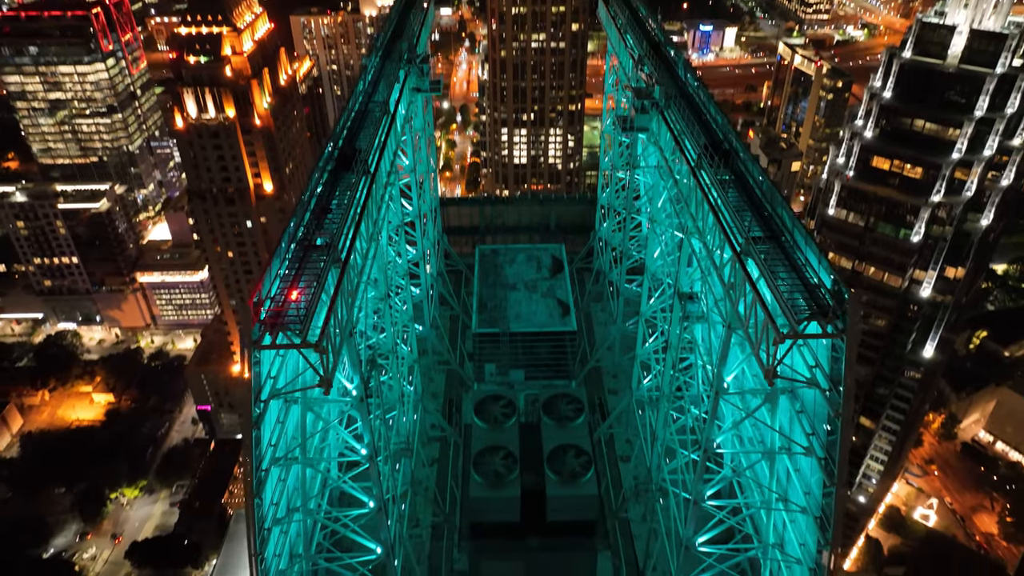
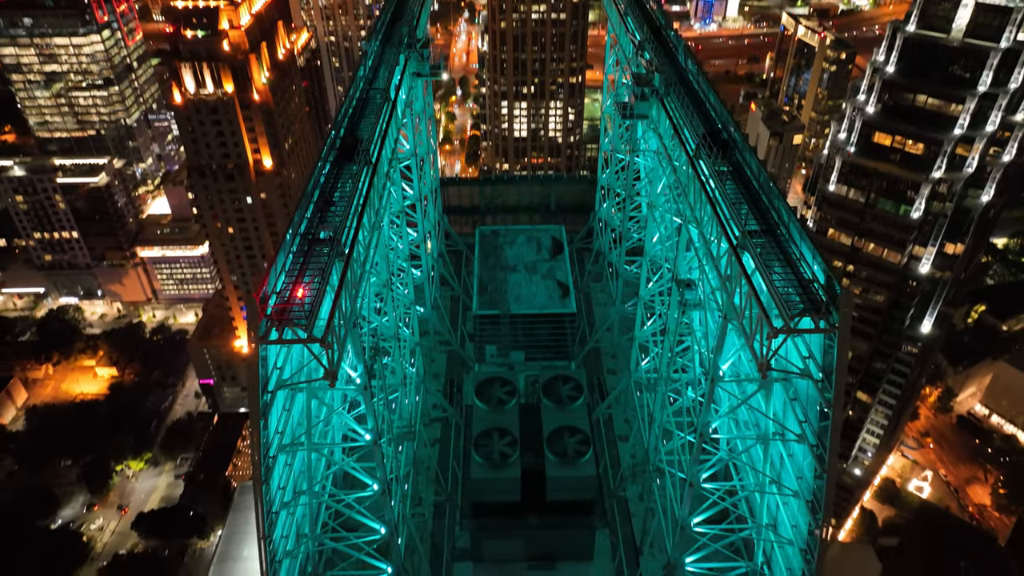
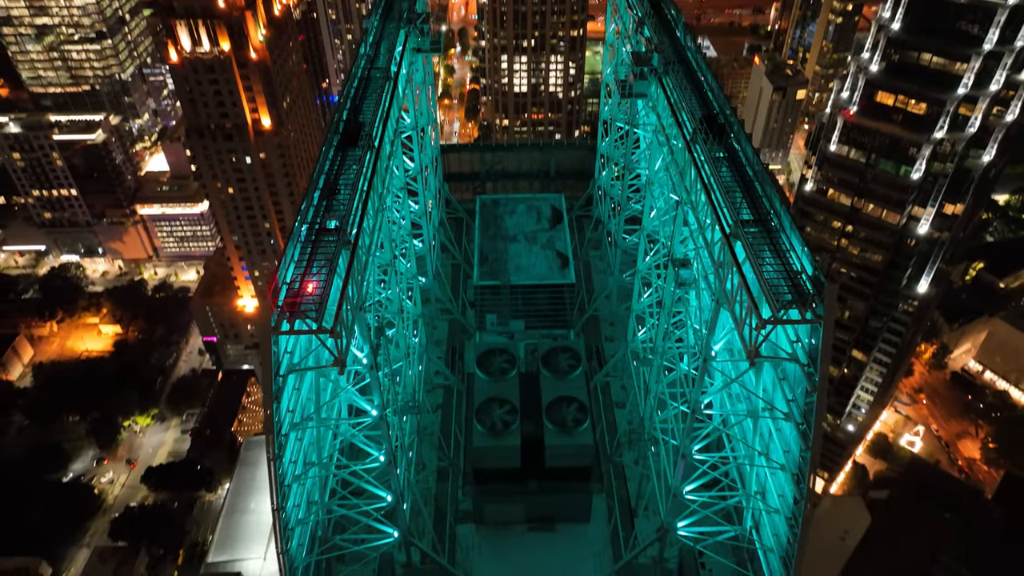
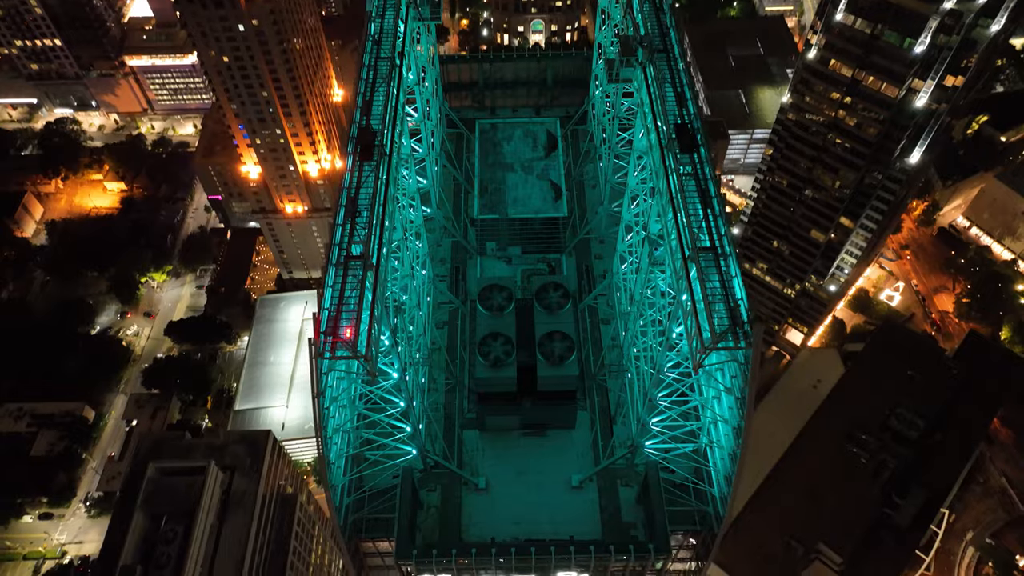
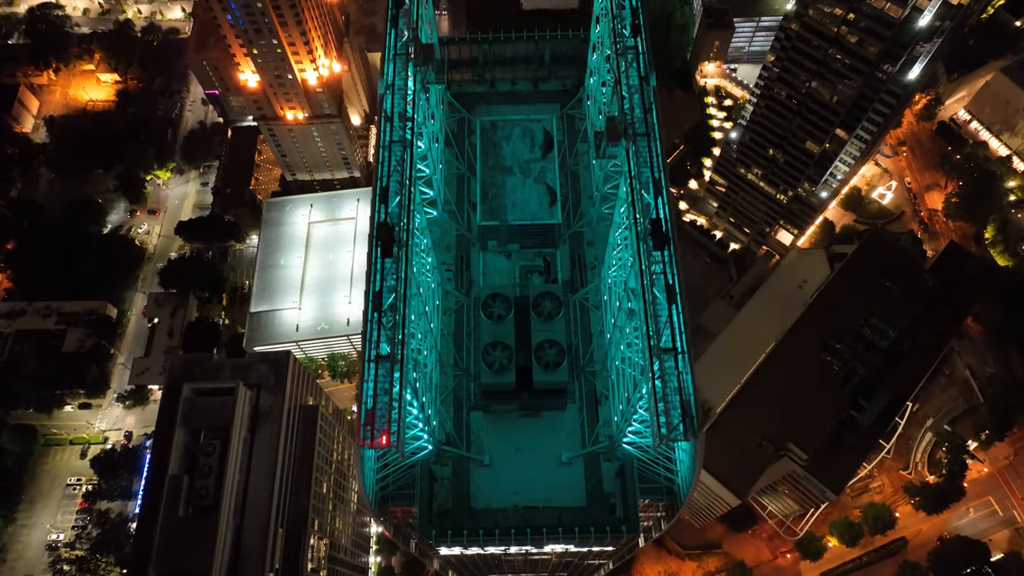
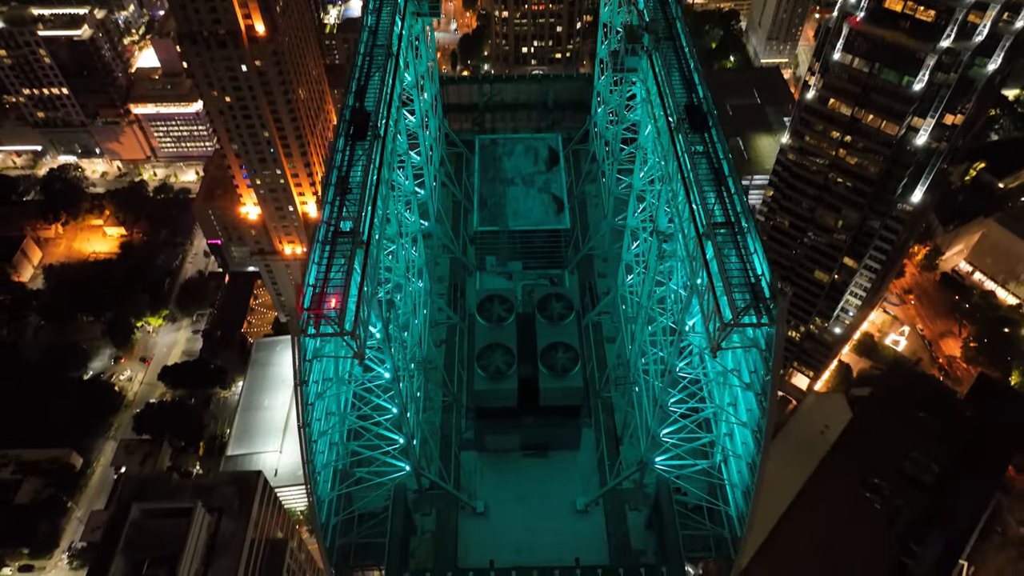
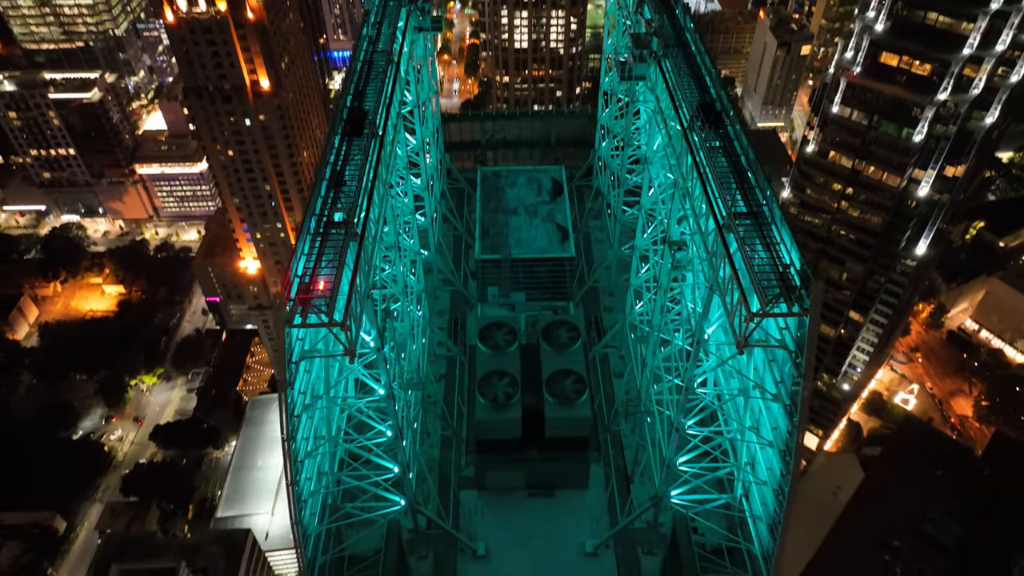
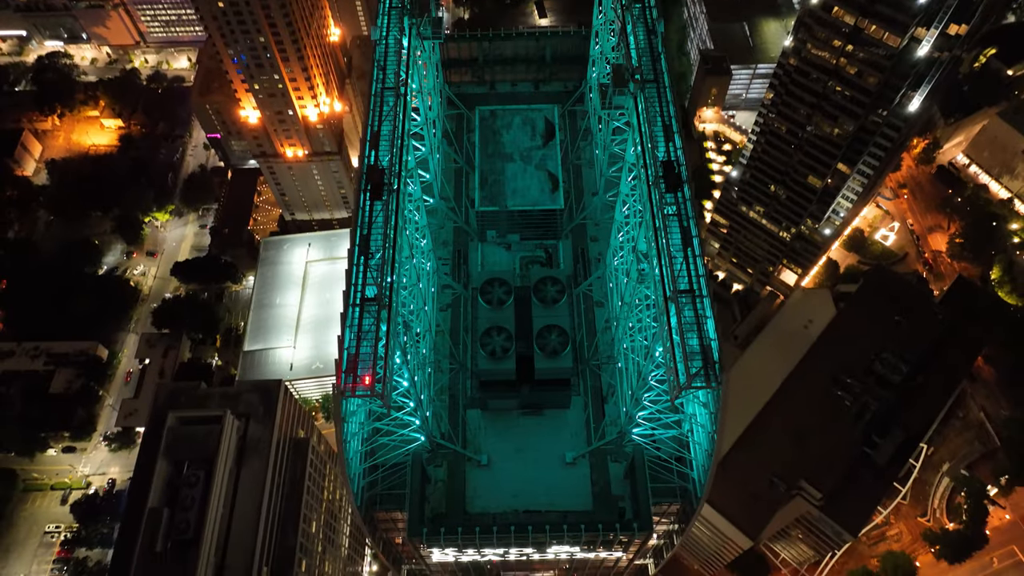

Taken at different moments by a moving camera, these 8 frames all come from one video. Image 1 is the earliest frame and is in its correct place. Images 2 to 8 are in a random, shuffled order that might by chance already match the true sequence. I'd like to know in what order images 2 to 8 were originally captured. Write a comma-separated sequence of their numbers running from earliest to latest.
2, 3, 7, 6, 4, 8, 5
